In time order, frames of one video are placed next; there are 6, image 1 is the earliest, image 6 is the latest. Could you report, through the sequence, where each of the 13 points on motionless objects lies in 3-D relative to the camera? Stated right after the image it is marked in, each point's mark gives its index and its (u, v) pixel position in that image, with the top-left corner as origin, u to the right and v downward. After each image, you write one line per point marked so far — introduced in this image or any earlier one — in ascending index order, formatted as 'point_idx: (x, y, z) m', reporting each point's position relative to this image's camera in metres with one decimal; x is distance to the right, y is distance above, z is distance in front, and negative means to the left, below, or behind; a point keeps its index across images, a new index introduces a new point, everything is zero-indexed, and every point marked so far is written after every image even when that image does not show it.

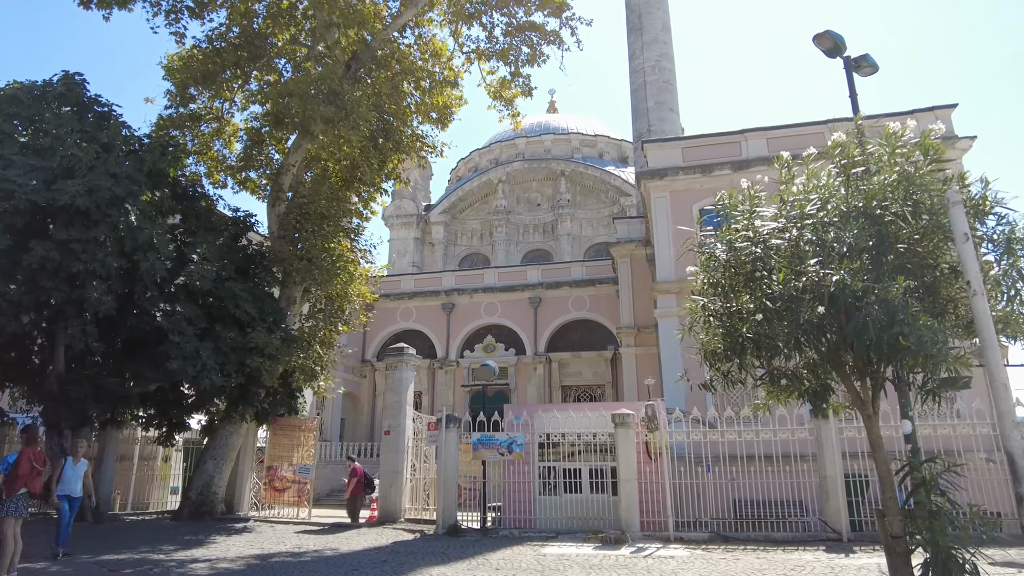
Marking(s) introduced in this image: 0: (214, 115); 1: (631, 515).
0: (-6.6, +3.8, +13.9) m
1: (+1.7, -3.2, +8.8) m
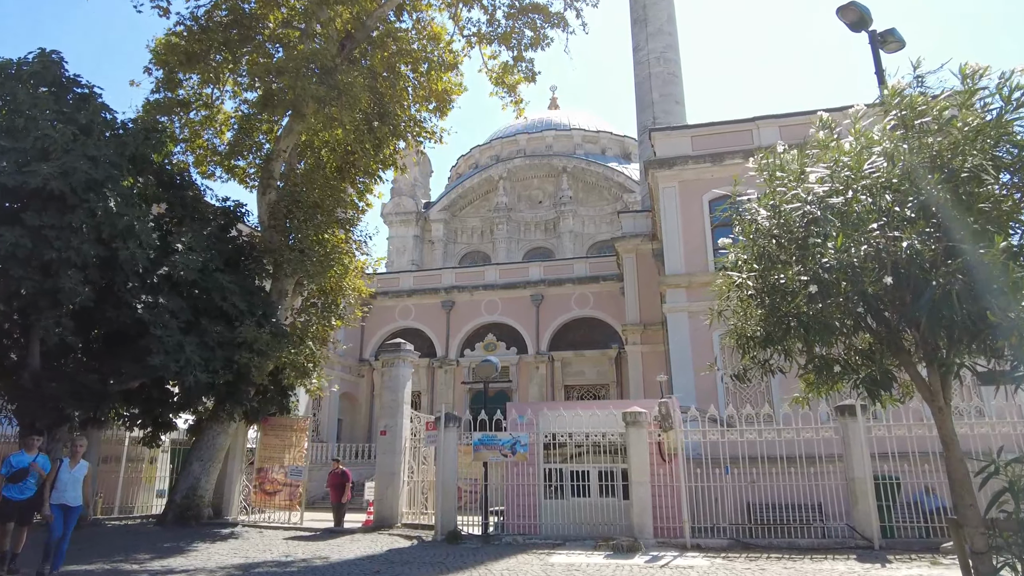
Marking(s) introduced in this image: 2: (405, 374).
0: (-6.6, +4.0, +13.4) m
1: (+1.7, -3.0, +8.2) m
2: (-1.9, -1.5, +11.1) m
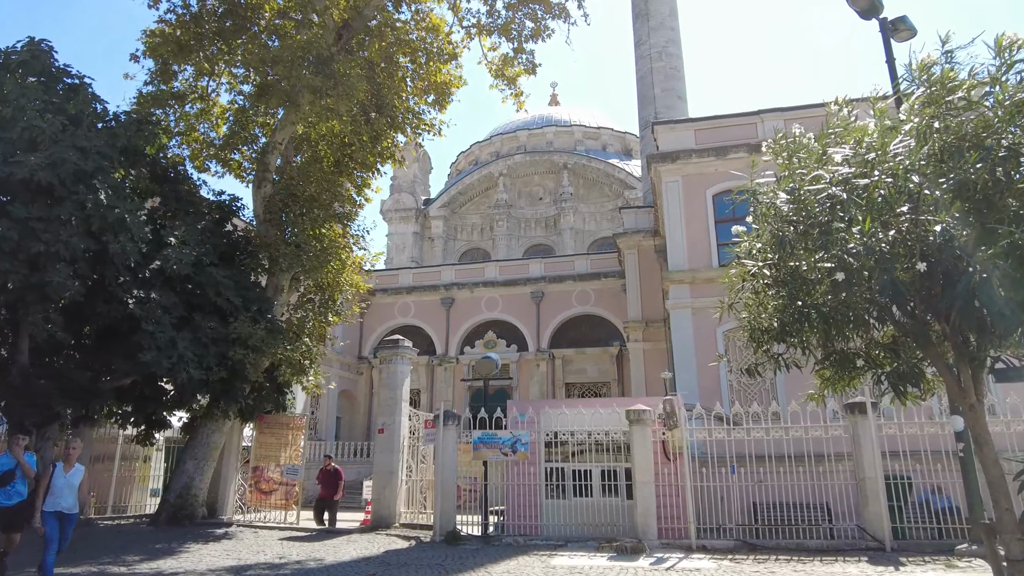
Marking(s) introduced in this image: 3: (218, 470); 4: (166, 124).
0: (-6.6, +4.1, +13.1) m
1: (+1.7, -3.0, +8.0) m
2: (-1.9, -1.4, +10.9) m
3: (-5.3, -3.3, +11.3) m
4: (-6.9, +3.3, +12.5) m
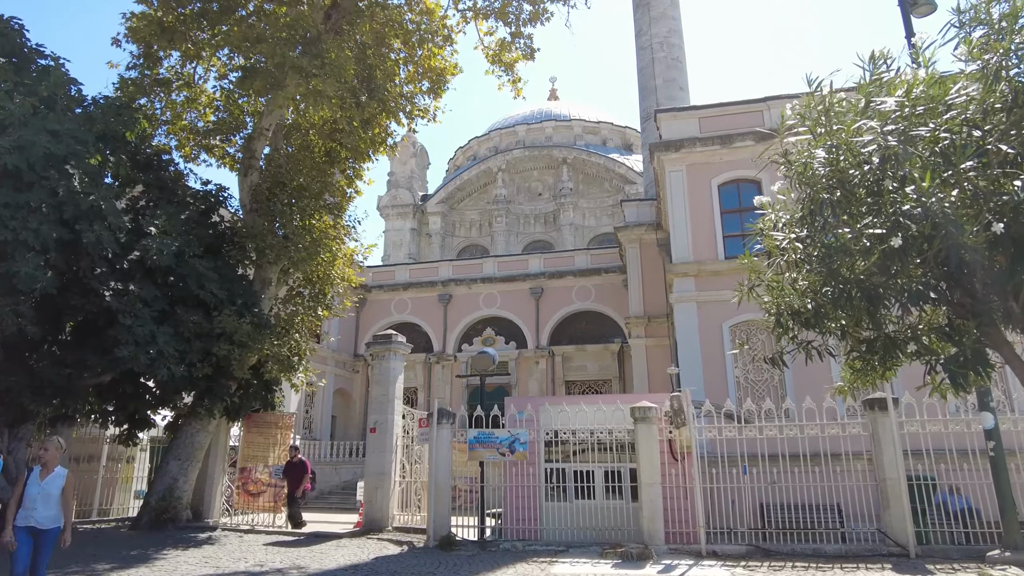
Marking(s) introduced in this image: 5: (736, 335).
0: (-6.6, +4.2, +12.6) m
1: (+1.7, -2.8, +7.5) m
2: (-1.9, -1.3, +10.4) m
3: (-5.4, -3.2, +10.9) m
4: (-6.9, +3.4, +12.0) m
5: (+4.5, -0.9, +12.5) m
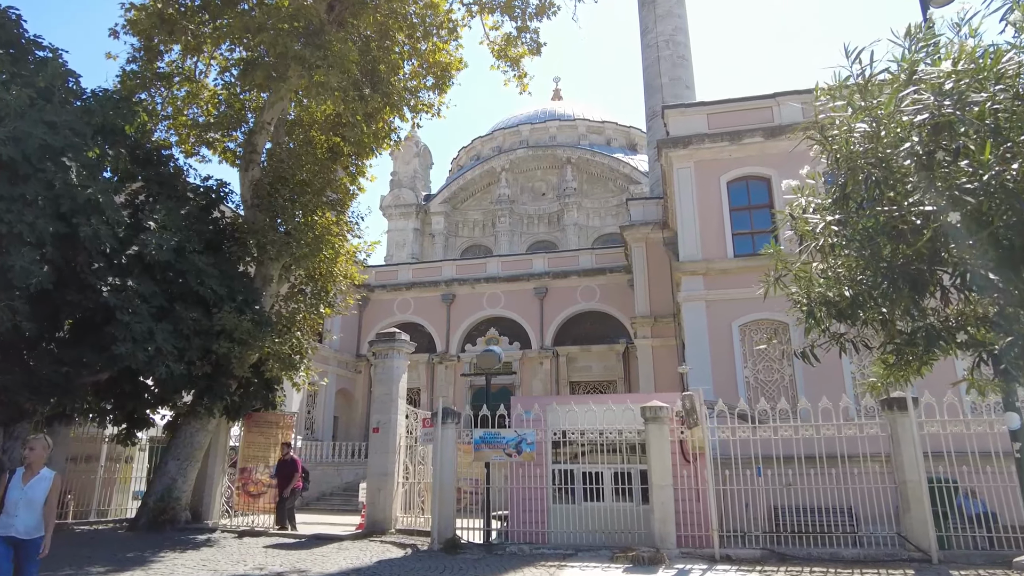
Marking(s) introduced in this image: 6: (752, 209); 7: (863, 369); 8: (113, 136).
0: (-6.5, +4.2, +12.4) m
1: (+1.8, -2.8, +7.3) m
2: (-1.8, -1.3, +10.2) m
3: (-5.3, -3.1, +10.7) m
4: (-6.8, +3.4, +11.8) m
5: (+4.6, -0.9, +12.3) m
6: (+5.0, +1.7, +13.1) m
7: (+6.5, -1.5, +11.7) m
8: (-6.2, +2.3, +9.7) m
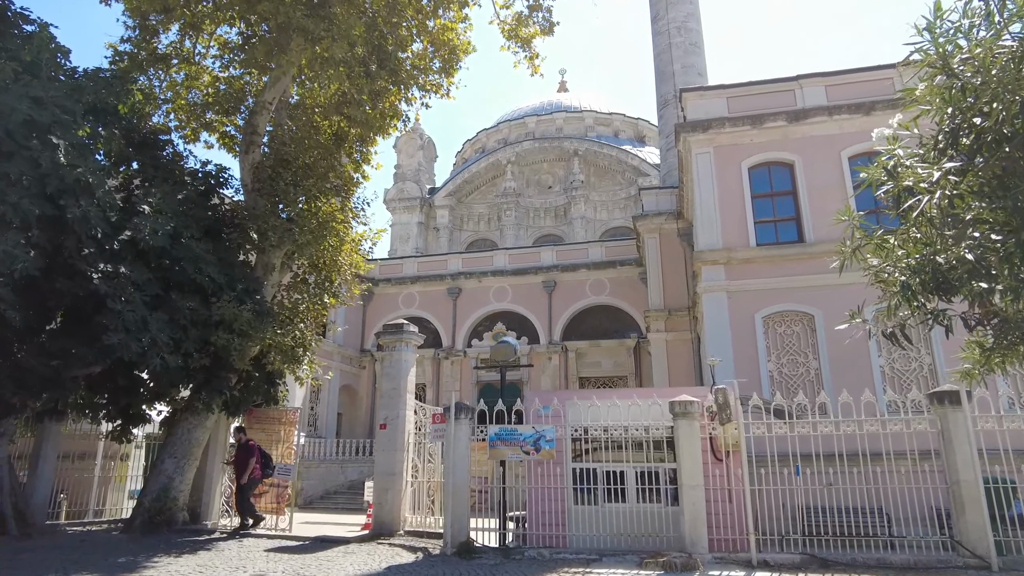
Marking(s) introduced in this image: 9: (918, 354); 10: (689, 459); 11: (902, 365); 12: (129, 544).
0: (-6.3, +4.4, +11.9) m
1: (+2.0, -2.6, +6.8) m
2: (-1.6, -1.1, +9.6) m
3: (-5.0, -3.0, +10.2) m
4: (-6.6, +3.6, +11.3) m
5: (+4.8, -0.7, +11.8) m
6: (+5.2, +1.8, +12.5) m
7: (+6.8, -1.3, +11.2) m
8: (-5.9, +2.5, +9.1) m
9: (+7.2, -1.2, +11.1) m
10: (+2.0, -1.9, +7.0) m
11: (+6.9, -1.4, +11.2) m
12: (-5.1, -3.4, +8.3) m
